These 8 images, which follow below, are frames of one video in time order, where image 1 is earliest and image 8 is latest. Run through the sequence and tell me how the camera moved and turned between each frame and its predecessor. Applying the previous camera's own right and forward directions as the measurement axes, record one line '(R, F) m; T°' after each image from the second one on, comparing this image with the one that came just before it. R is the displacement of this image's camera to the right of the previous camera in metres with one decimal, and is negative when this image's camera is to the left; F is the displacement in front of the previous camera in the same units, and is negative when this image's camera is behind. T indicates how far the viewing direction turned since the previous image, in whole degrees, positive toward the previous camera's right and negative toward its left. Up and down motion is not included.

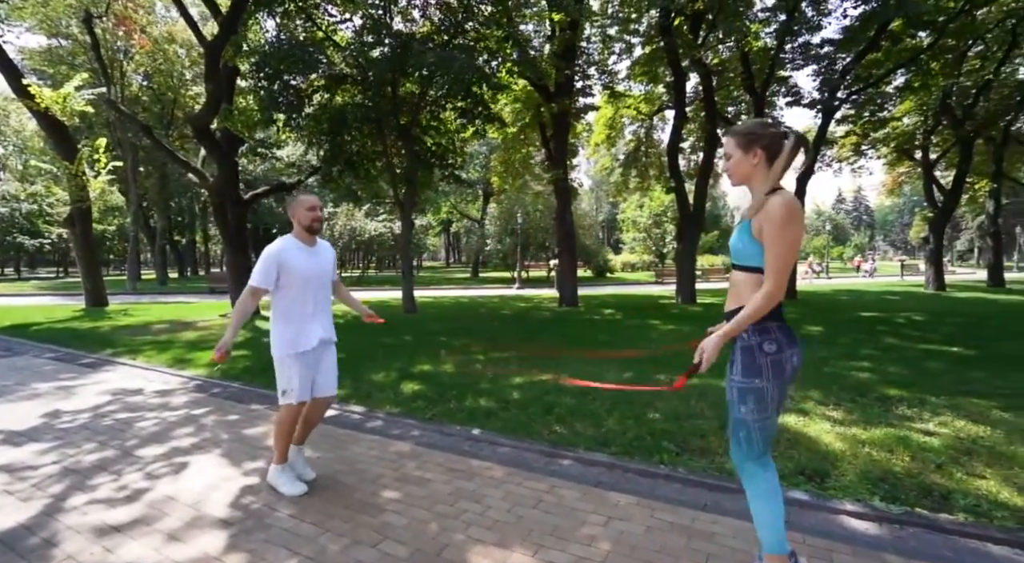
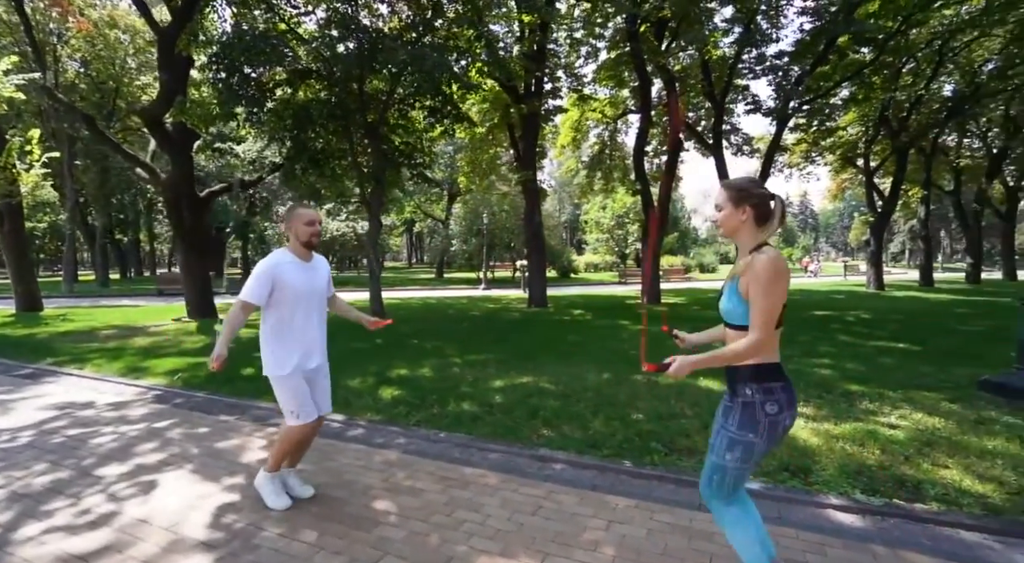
(-0.5, 0.0) m; +6°
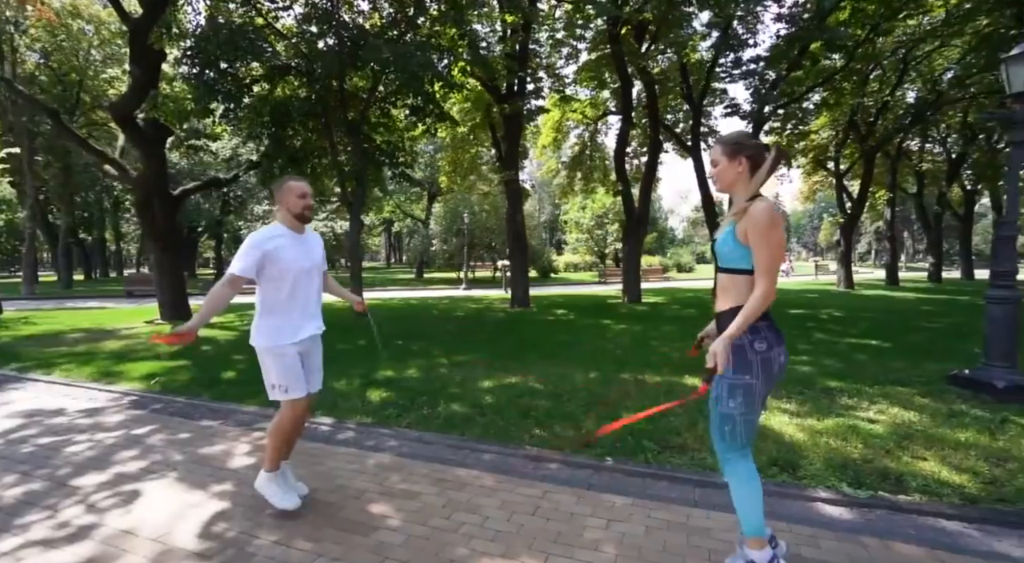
(-0.2, 0.0) m; +3°
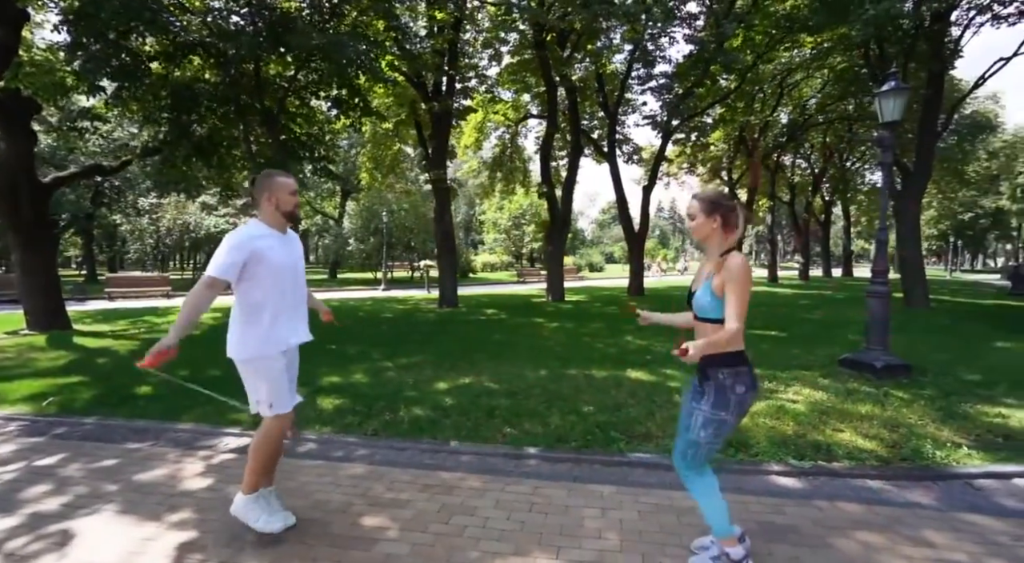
(-1.1, +0.1) m; +13°
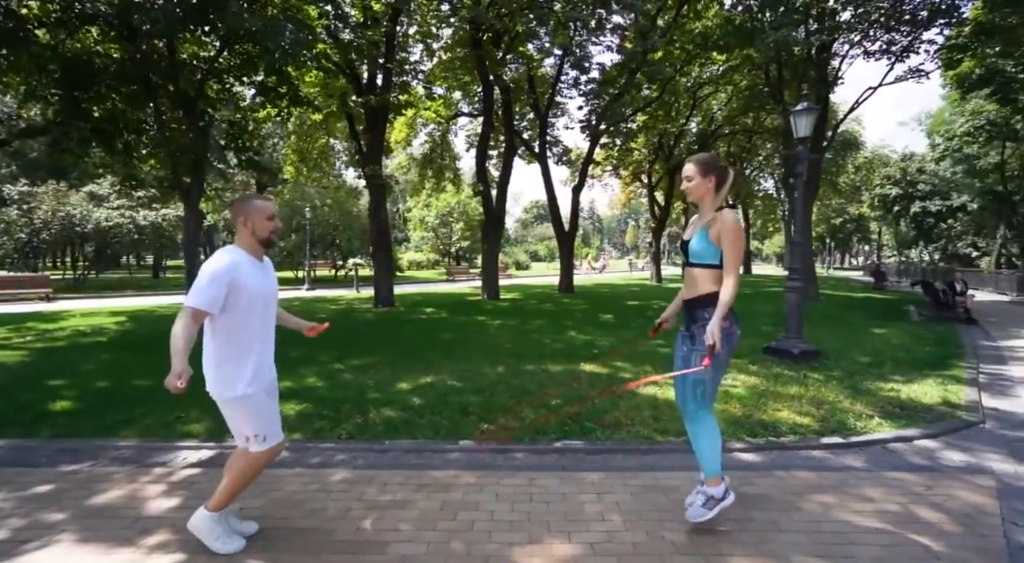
(-1.0, 0.0) m; +12°
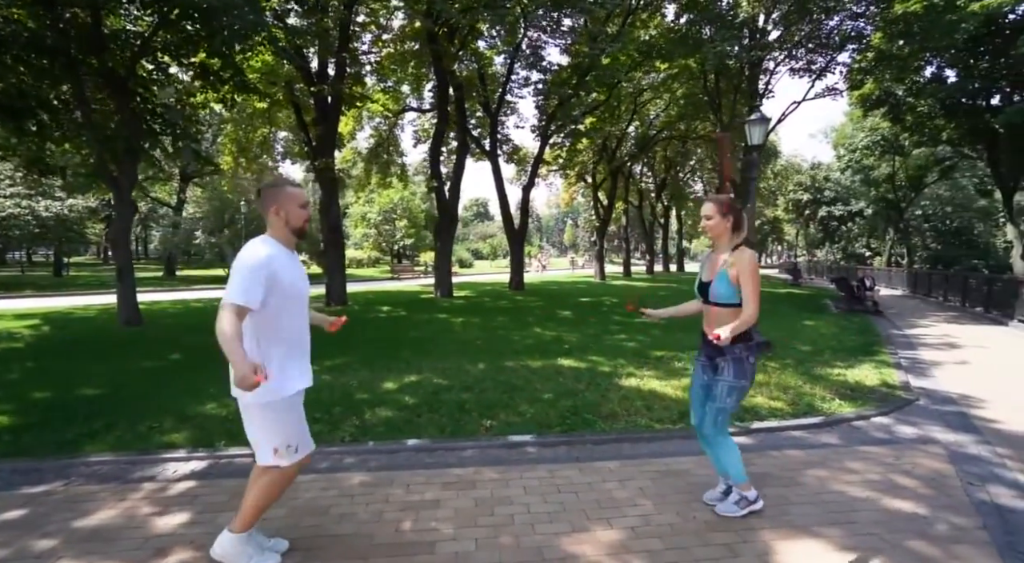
(-1.1, +0.2) m; +10°
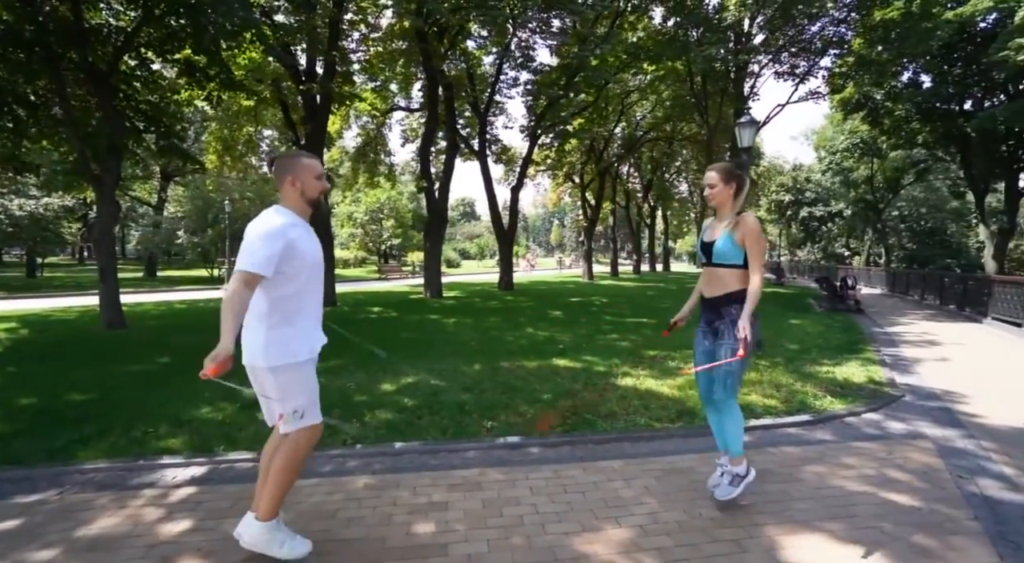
(-0.2, 0.0) m; +2°
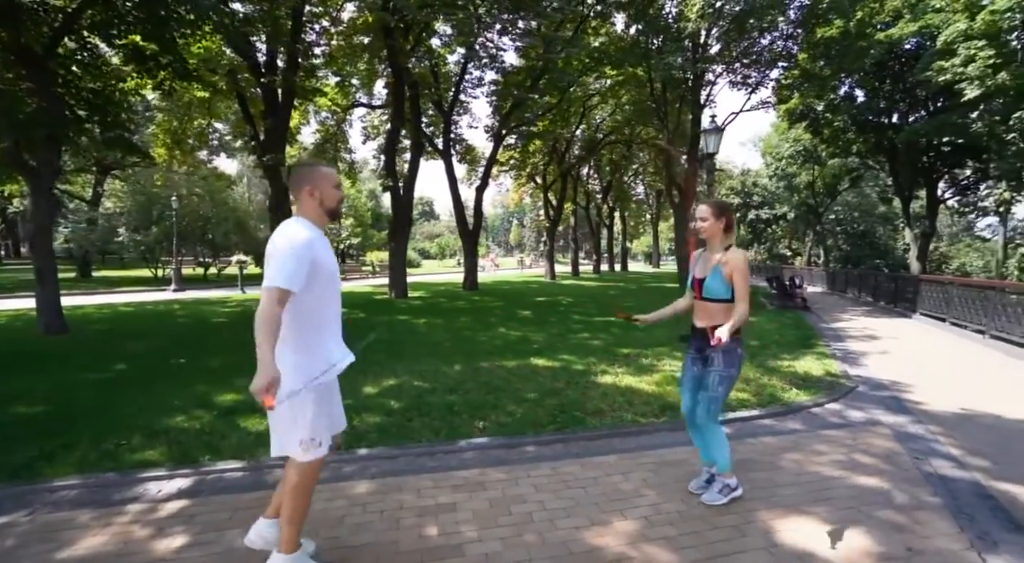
(-0.5, +0.1) m; +6°
